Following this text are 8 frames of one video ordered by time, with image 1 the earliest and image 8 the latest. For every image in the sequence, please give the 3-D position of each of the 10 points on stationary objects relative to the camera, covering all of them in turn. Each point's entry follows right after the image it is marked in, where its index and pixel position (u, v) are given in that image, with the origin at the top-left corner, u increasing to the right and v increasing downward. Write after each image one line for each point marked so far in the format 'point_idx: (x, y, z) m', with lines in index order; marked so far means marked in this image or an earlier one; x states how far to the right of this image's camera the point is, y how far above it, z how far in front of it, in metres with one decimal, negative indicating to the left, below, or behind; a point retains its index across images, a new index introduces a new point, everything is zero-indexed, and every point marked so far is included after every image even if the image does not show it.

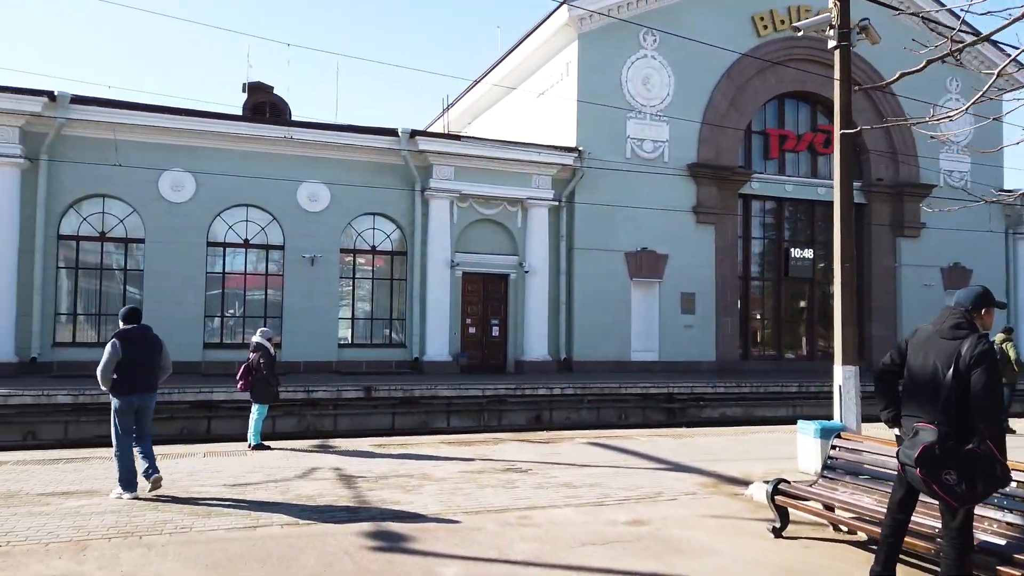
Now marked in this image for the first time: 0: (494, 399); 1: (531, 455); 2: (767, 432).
0: (-0.4, -2.5, +16.7) m
1: (+0.2, -1.8, +7.9) m
2: (+3.4, -2.0, +10.0) m
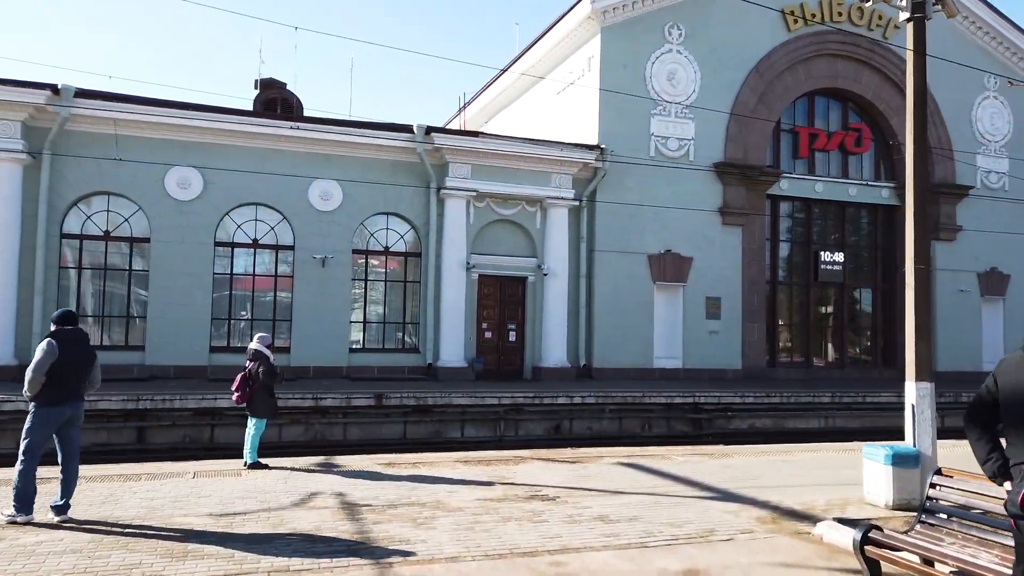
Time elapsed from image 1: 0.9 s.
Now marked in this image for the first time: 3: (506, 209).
0: (0.0, -2.6, +15.9) m
1: (+0.5, -1.8, +7.1) m
2: (+3.7, -2.0, +9.1) m
3: (-0.2, +2.1, +19.9) m
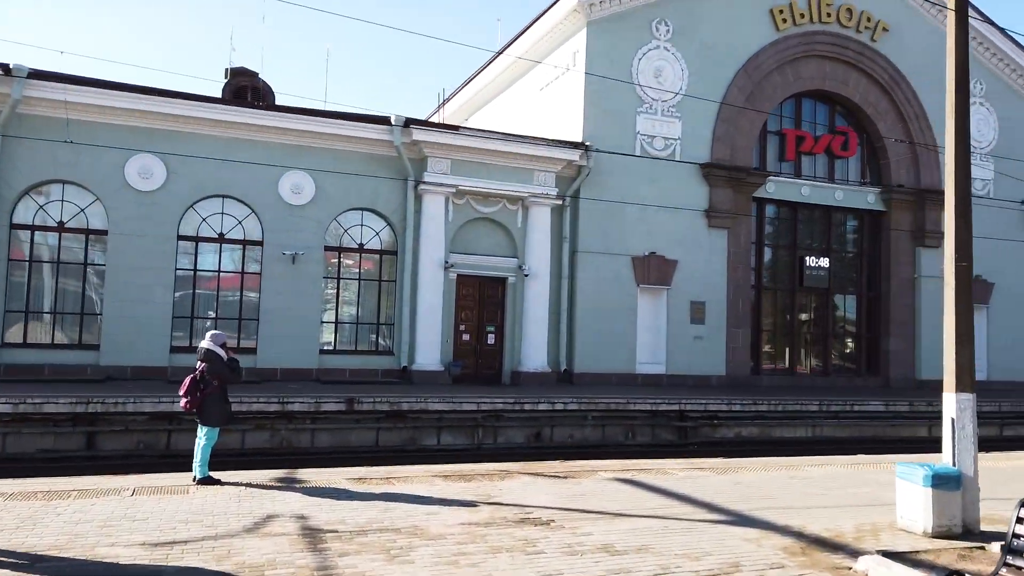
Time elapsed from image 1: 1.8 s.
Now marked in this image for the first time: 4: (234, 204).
0: (-0.4, -2.6, +15.1) m
1: (+0.3, -1.8, +6.3) m
2: (+3.5, -2.0, +8.5) m
3: (-0.7, +2.1, +19.1) m
4: (-6.5, +2.0, +17.5) m
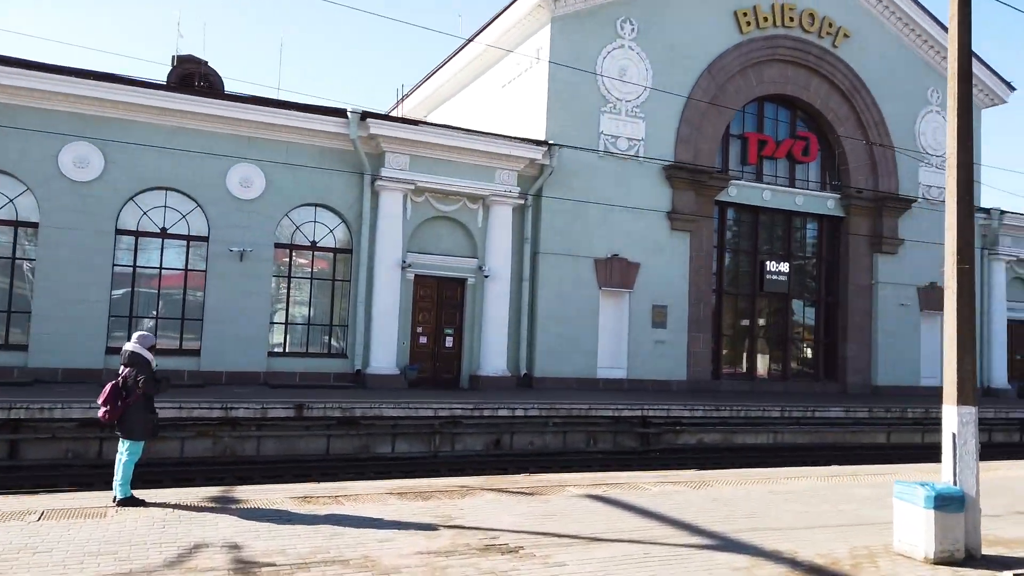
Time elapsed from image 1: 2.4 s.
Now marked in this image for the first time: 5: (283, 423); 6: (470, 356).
0: (-1.2, -2.6, +14.5) m
1: (0.0, -1.8, +5.8) m
2: (+3.1, -2.1, +8.1) m
3: (-1.6, +2.0, +18.5) m
4: (-7.4, +2.0, +16.5) m
5: (-4.1, -2.4, +13.4) m
6: (-1.1, -1.7, +18.7) m
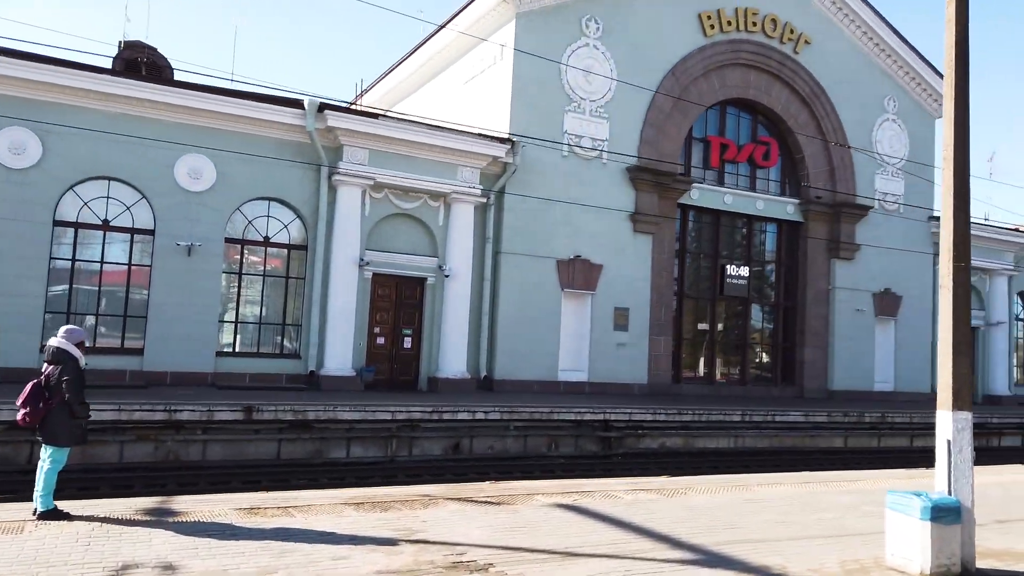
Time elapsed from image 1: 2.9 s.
0: (-2.0, -2.5, +14.0) m
1: (-0.2, -1.7, +5.3) m
2: (+2.7, -2.1, +7.8) m
3: (-2.6, +2.1, +17.9) m
4: (-8.2, +2.1, +15.6) m
5: (-4.8, -2.4, +12.7) m
6: (-2.0, -1.7, +18.2) m
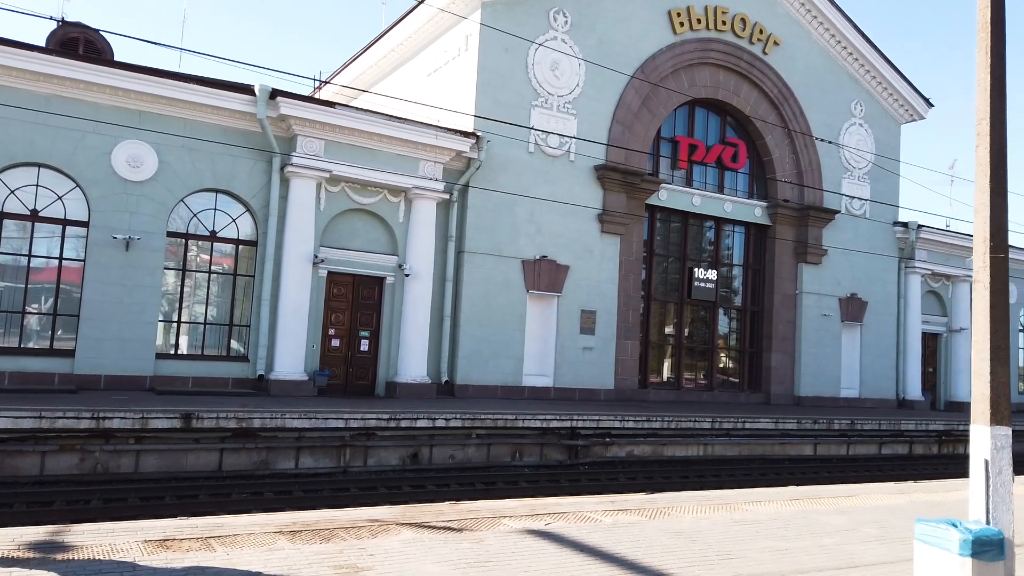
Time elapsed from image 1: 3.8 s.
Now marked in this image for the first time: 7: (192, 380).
0: (-2.6, -2.5, +13.0) m
1: (-0.4, -1.7, +4.5) m
2: (+2.4, -2.1, +7.2) m
3: (-3.4, +2.1, +17.0) m
4: (-8.9, +2.2, +14.4) m
5: (-5.4, -2.3, +11.6) m
6: (-2.9, -1.7, +17.3) m
7: (-6.6, -1.9, +15.4) m
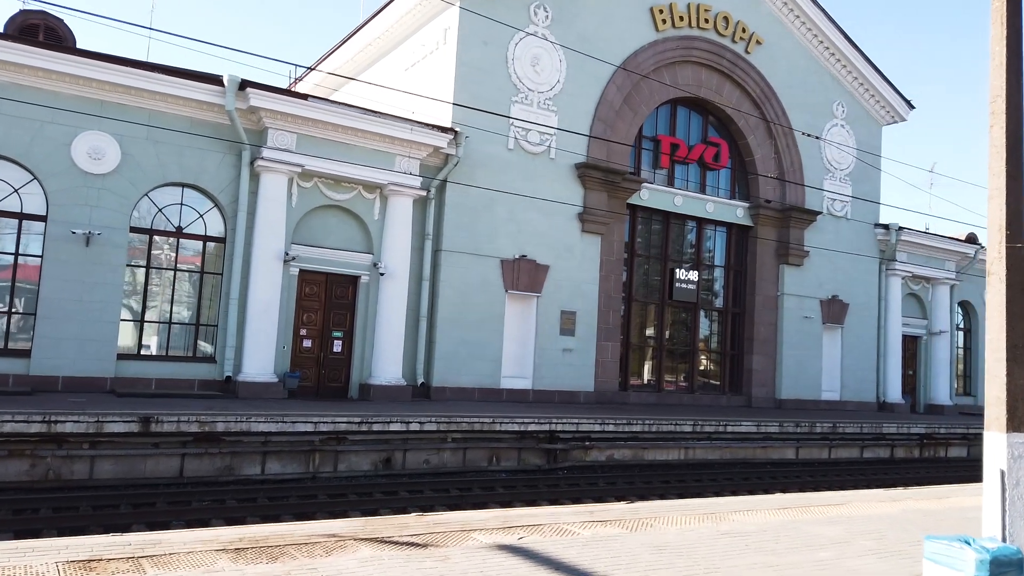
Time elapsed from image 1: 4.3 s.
0: (-3.0, -2.5, +12.5) m
1: (-0.6, -1.6, +4.1) m
2: (+2.1, -2.0, +6.8) m
3: (-3.9, +2.1, +16.5) m
4: (-9.3, +2.2, +13.8) m
5: (-5.7, -2.2, +11.0) m
6: (-3.4, -1.7, +16.8) m
7: (-7.0, -1.8, +14.8) m
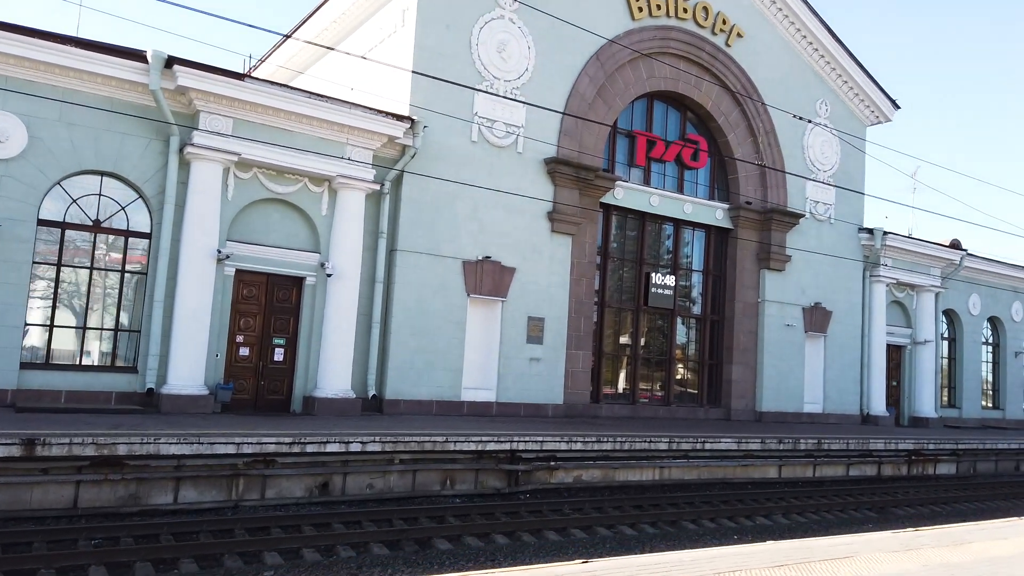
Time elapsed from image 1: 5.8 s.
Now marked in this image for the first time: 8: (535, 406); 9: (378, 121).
0: (-3.7, -2.5, +11.0) m
1: (-1.0, -1.6, +2.6) m
2: (+1.6, -2.1, +5.4) m
3: (-4.6, +2.1, +14.9) m
4: (-10.0, +2.3, +12.1) m
5: (-6.4, -2.2, +9.4) m
6: (-4.2, -1.7, +15.2) m
7: (-7.8, -1.9, +13.1) m
8: (+0.6, -2.8, +17.7) m
9: (-2.7, +3.4, +15.3) m
